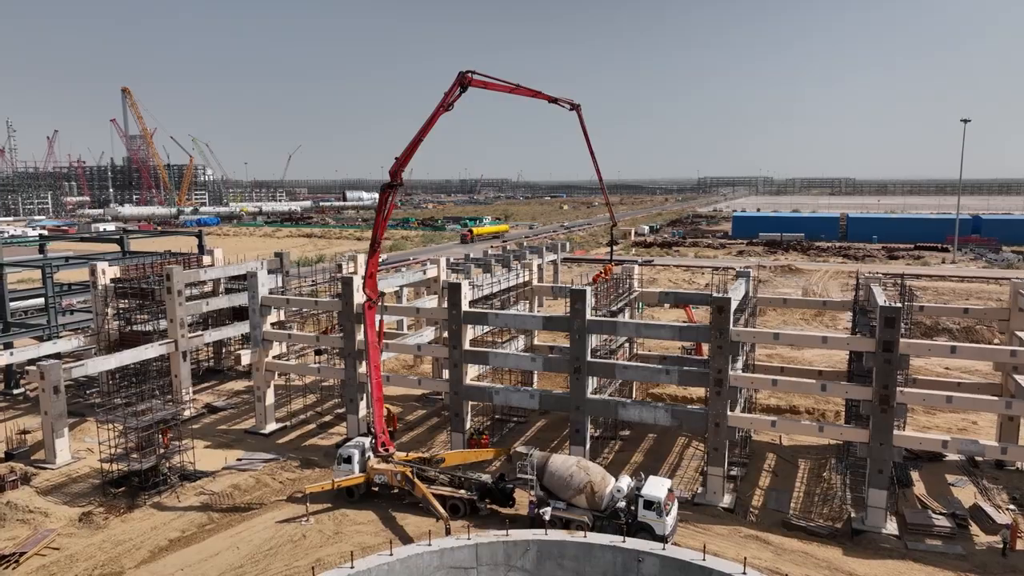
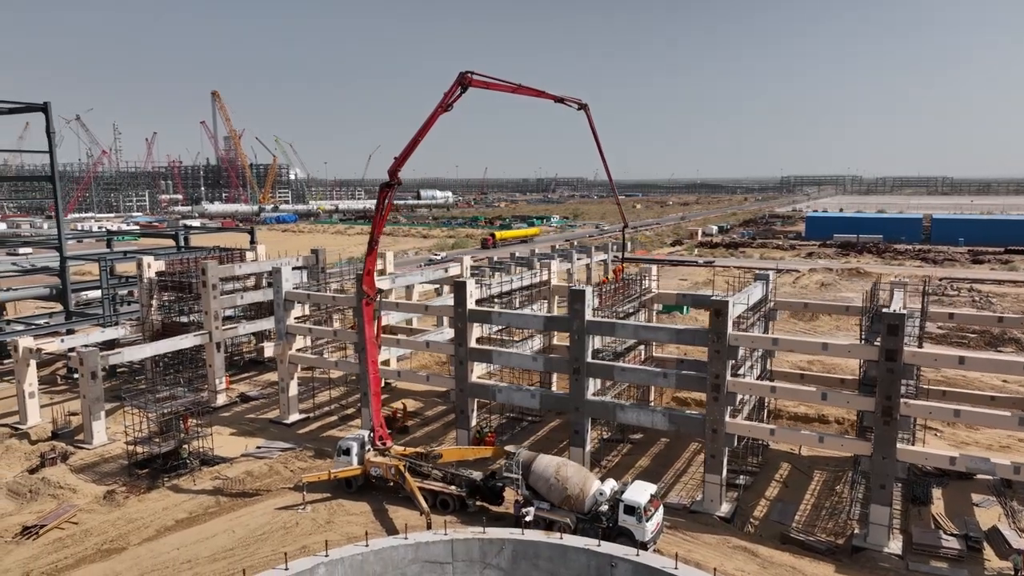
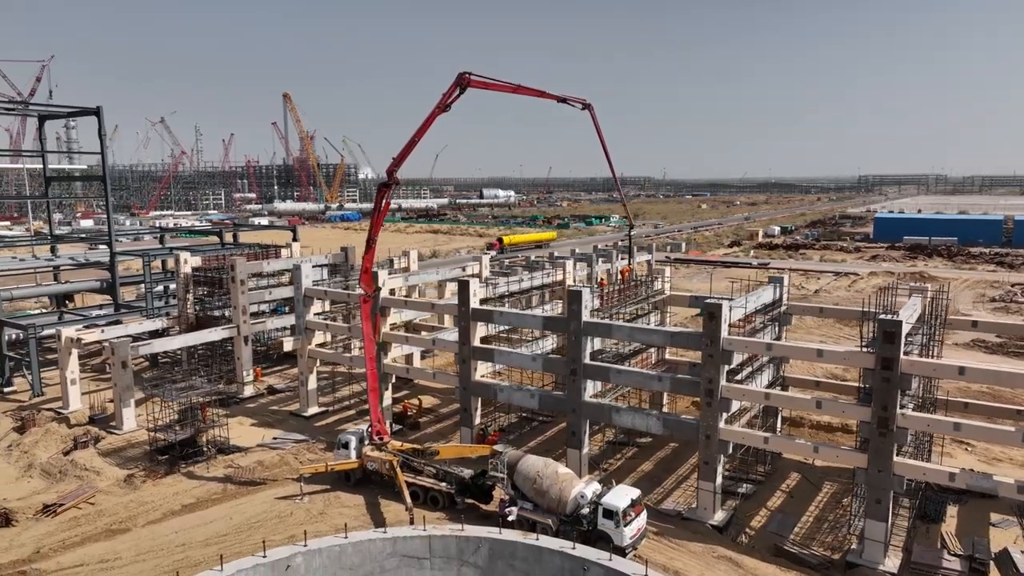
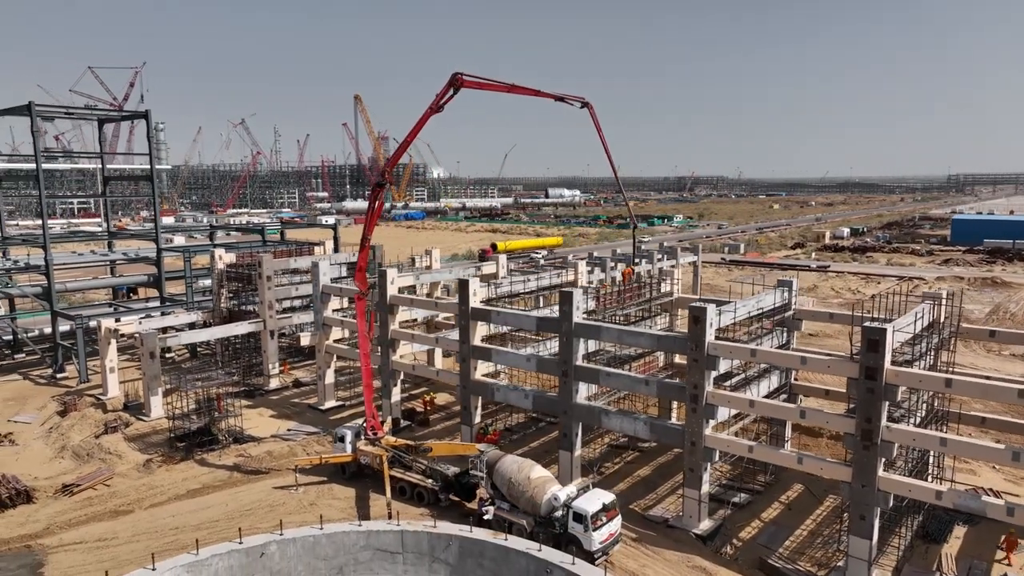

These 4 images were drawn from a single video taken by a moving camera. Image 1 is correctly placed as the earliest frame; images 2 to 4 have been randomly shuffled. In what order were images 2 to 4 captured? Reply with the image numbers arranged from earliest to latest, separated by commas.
2, 3, 4
